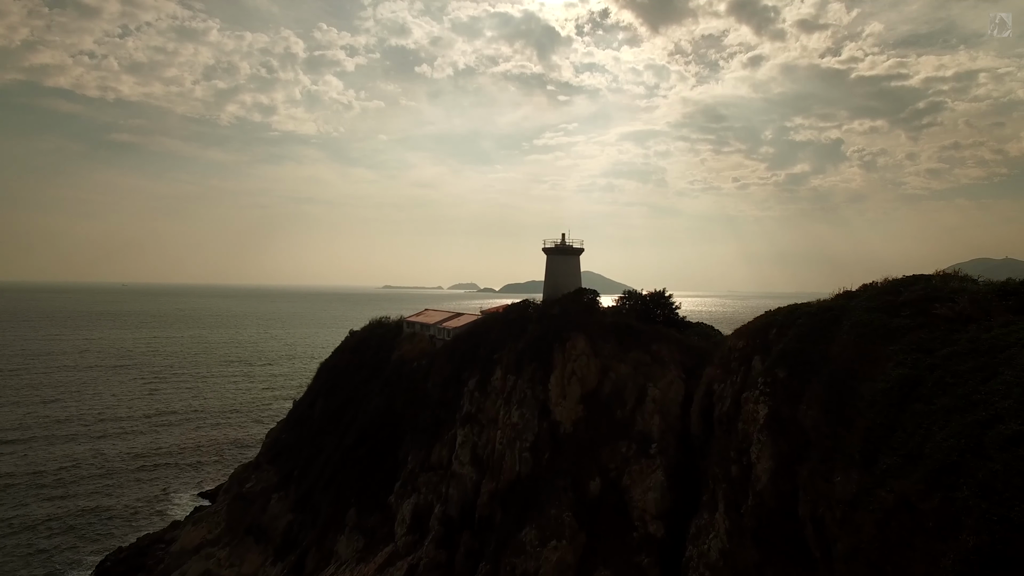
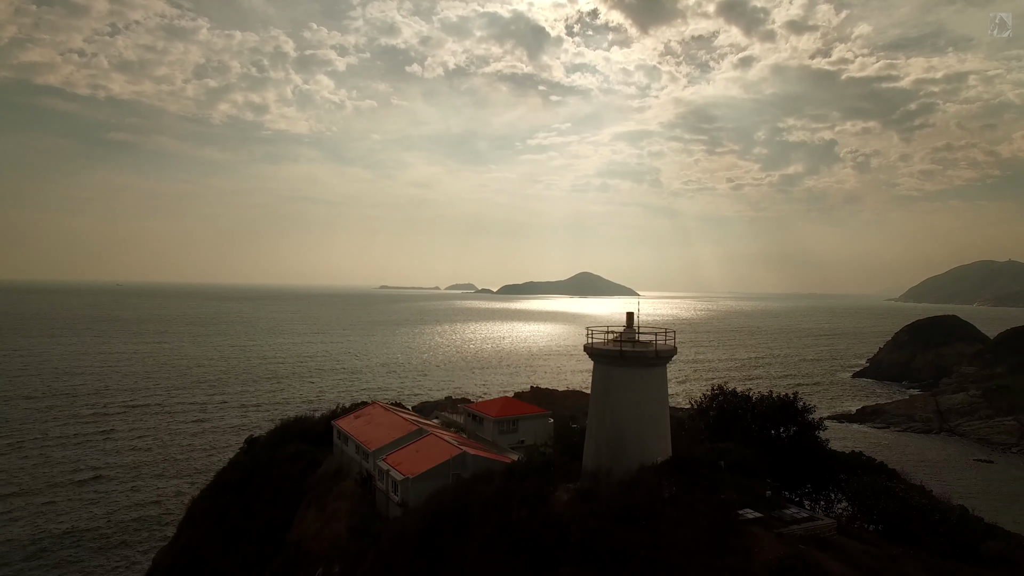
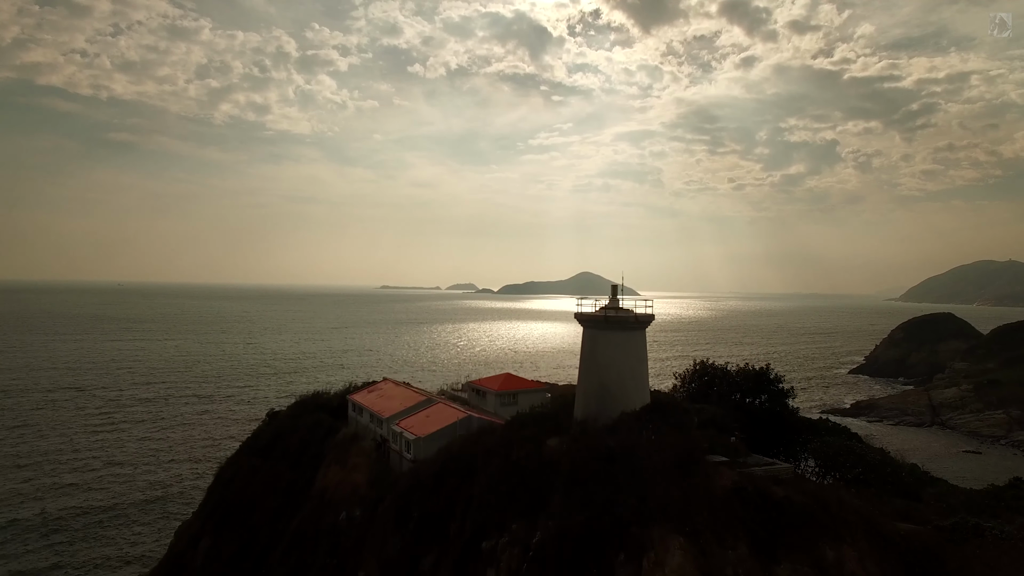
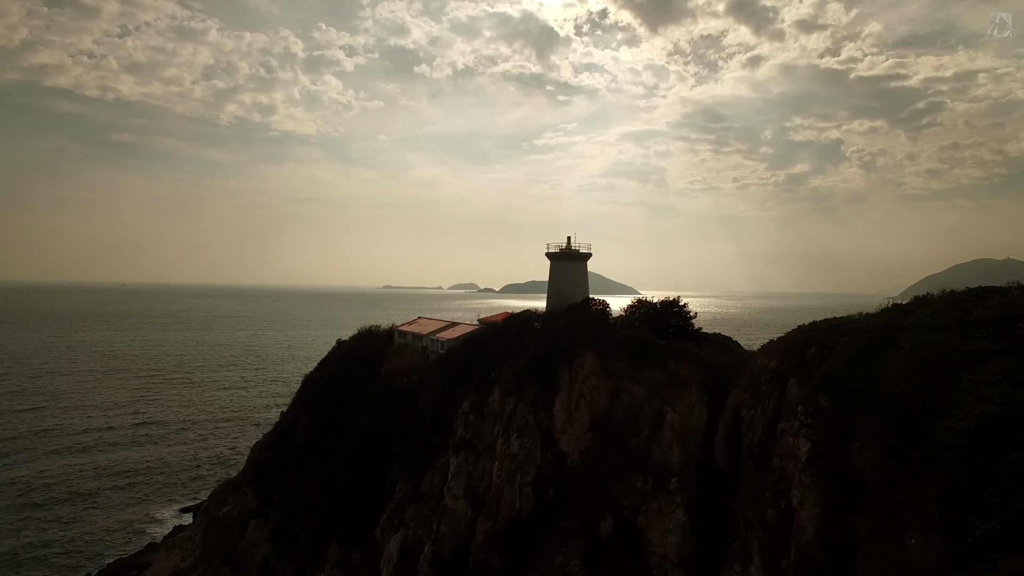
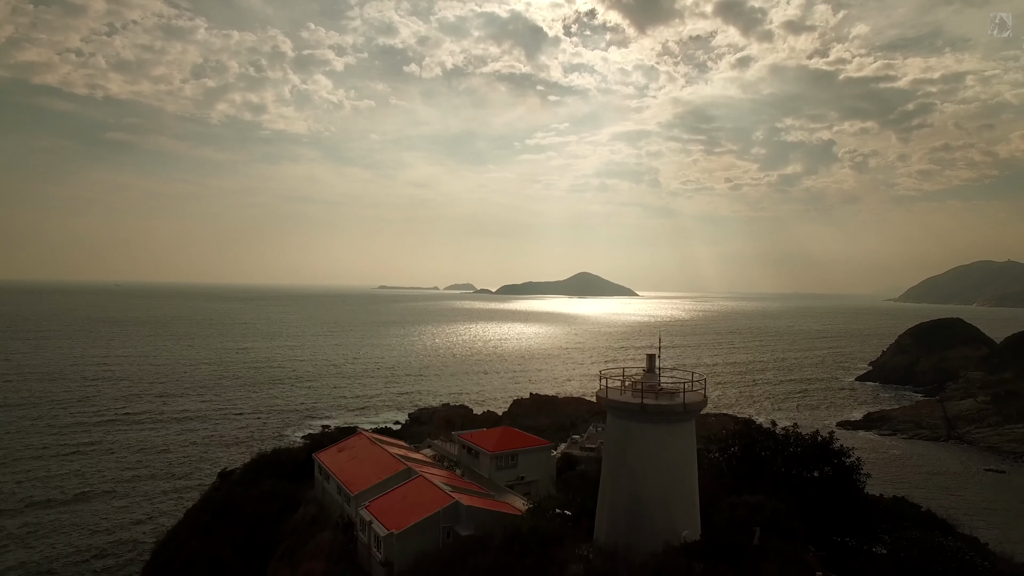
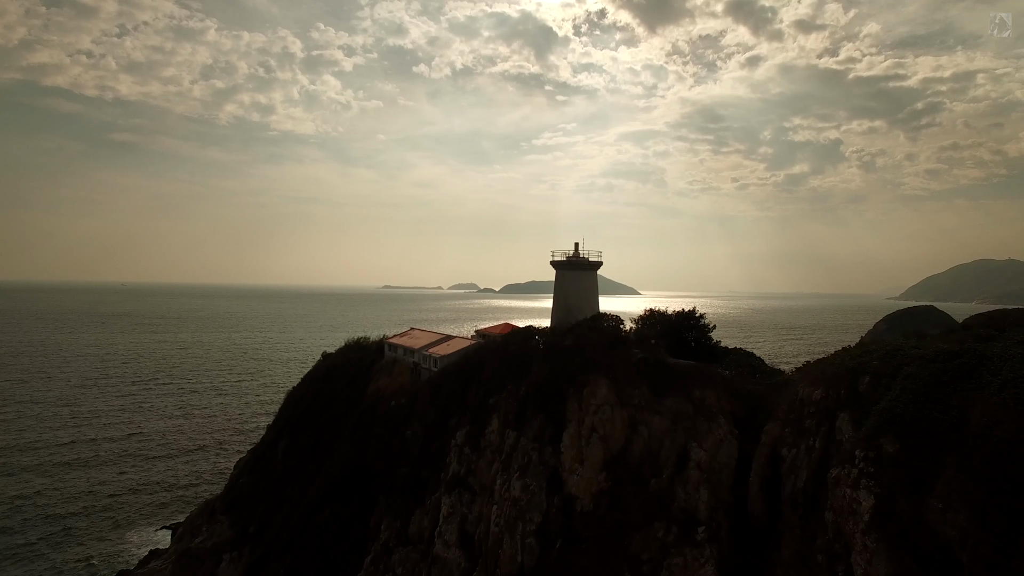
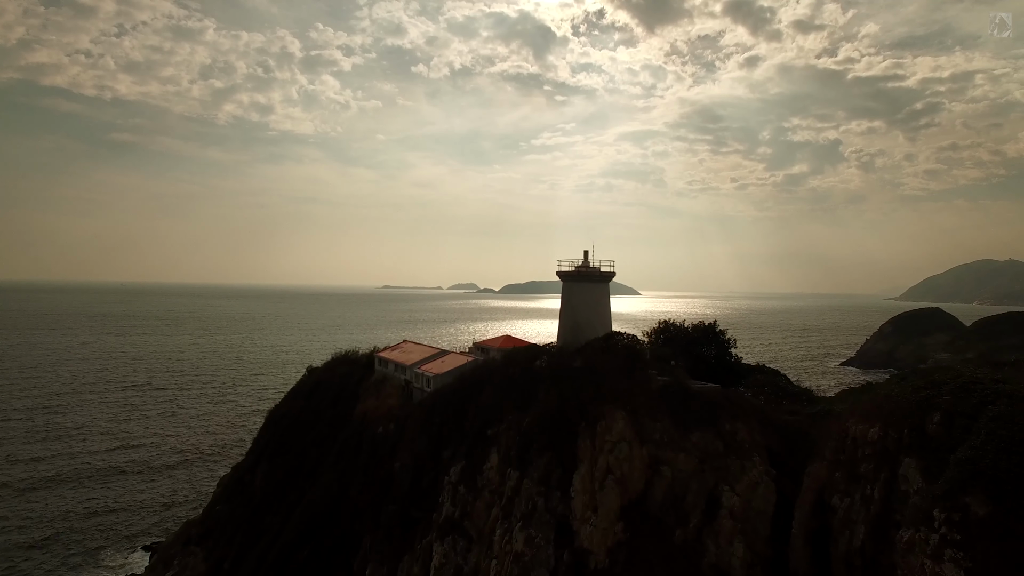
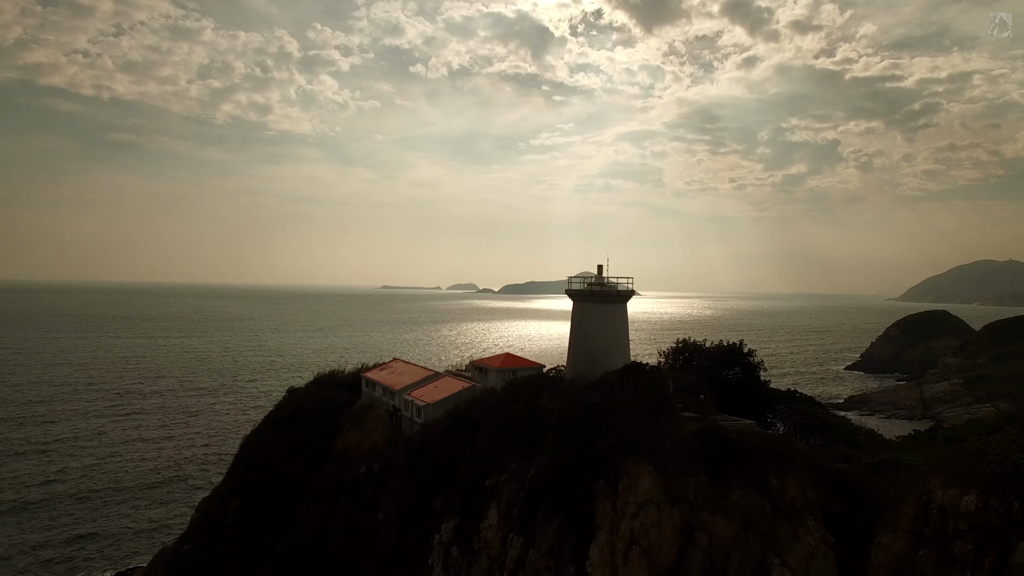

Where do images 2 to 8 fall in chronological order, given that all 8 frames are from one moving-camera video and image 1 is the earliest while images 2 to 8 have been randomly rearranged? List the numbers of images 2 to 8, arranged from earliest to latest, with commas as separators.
4, 6, 7, 8, 3, 2, 5
